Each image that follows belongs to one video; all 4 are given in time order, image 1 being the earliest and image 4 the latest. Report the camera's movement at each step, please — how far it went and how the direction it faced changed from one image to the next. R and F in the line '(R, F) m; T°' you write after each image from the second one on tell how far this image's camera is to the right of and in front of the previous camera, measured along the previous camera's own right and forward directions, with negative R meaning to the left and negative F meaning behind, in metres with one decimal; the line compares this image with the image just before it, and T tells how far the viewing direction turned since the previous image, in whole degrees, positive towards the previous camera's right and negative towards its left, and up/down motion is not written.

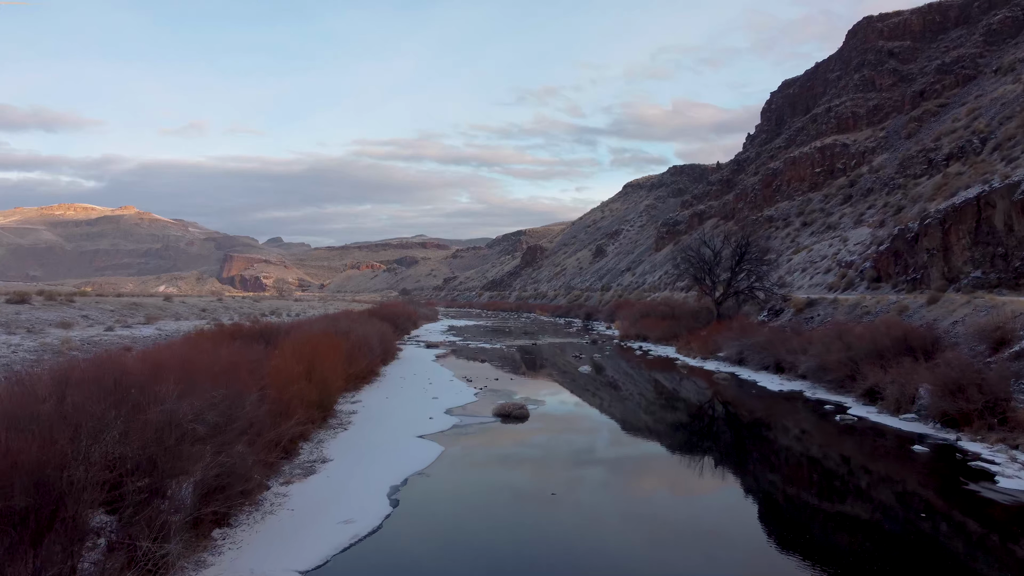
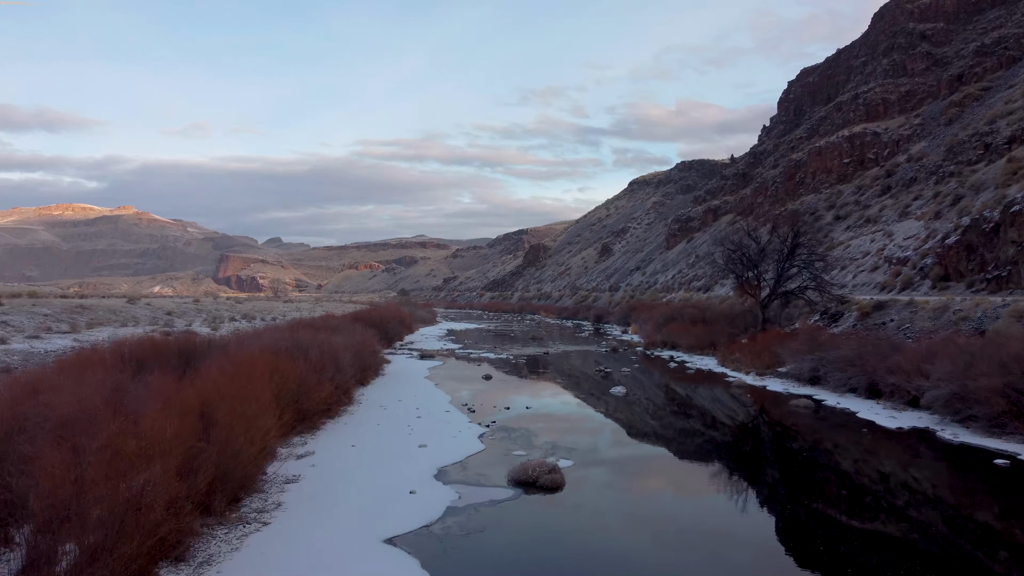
(-0.3, +3.0) m; 0°
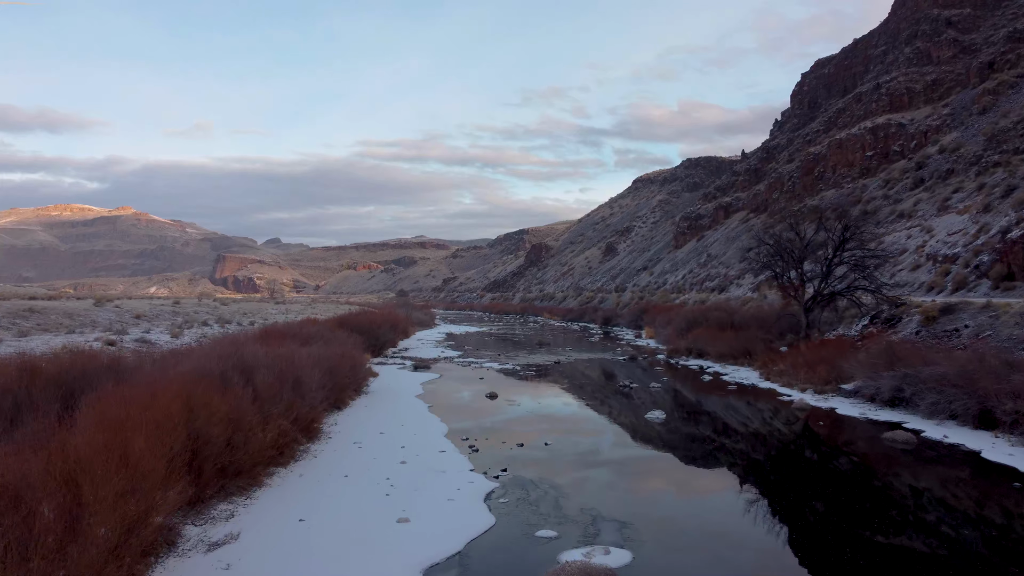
(-0.2, +2.1) m; 0°
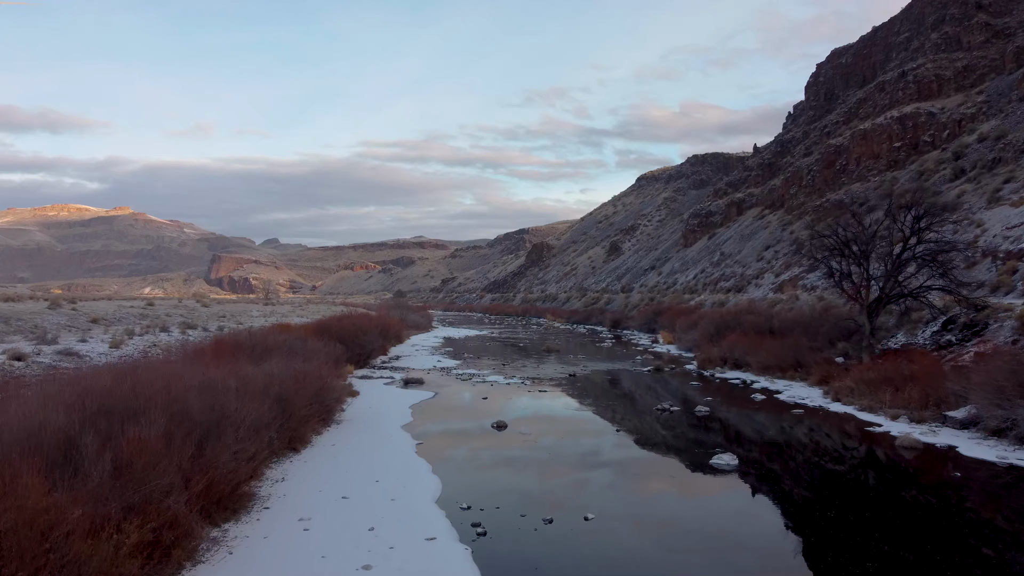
(-0.2, +2.3) m; 0°
